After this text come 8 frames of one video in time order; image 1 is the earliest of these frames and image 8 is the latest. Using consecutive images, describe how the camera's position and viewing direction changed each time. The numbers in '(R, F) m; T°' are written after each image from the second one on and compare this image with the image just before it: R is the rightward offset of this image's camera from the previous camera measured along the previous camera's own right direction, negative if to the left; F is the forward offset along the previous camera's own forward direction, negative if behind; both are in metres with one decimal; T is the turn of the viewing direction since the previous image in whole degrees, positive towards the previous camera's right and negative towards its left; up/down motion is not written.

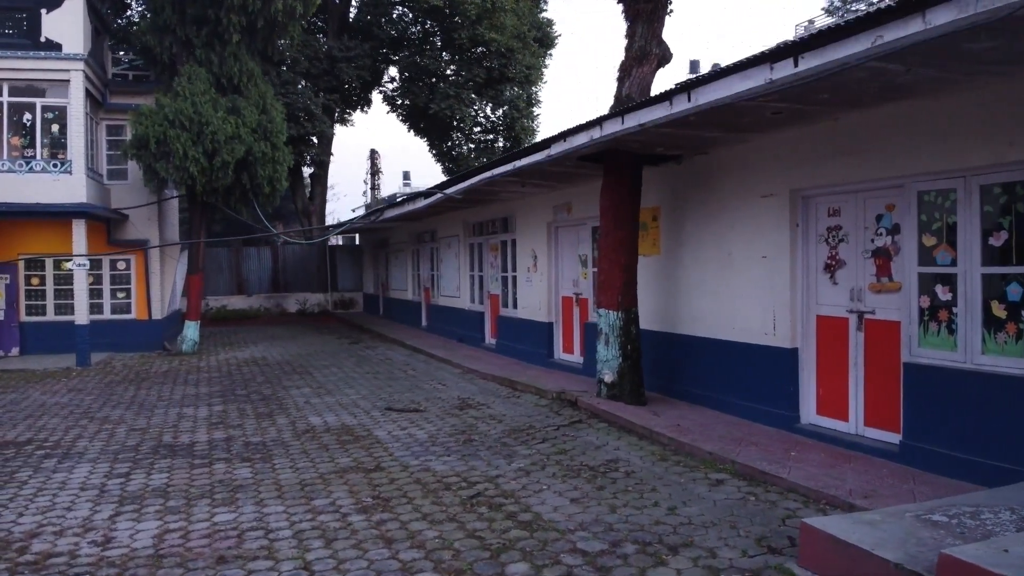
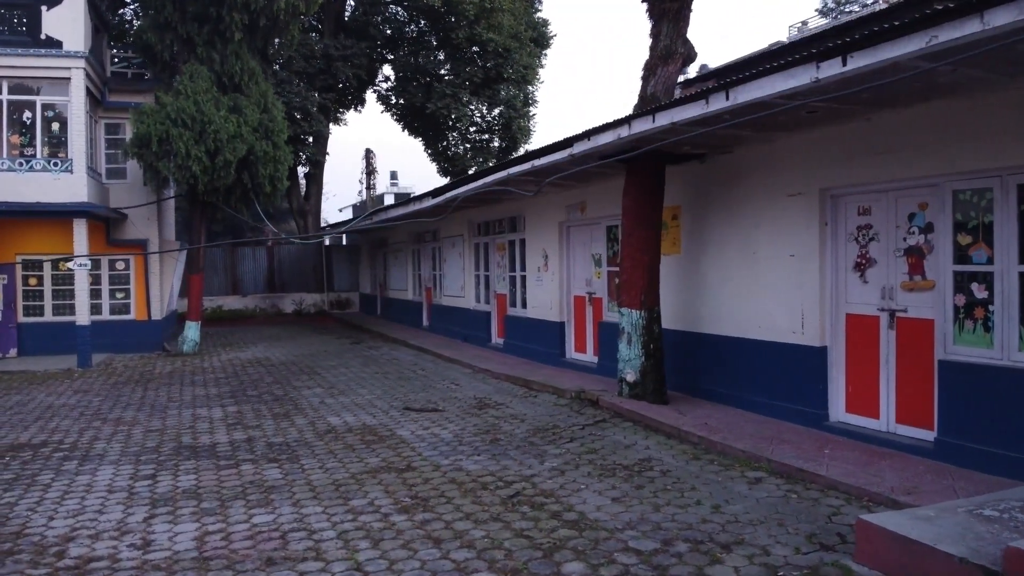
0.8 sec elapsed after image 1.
(-0.4, 0.0) m; +1°
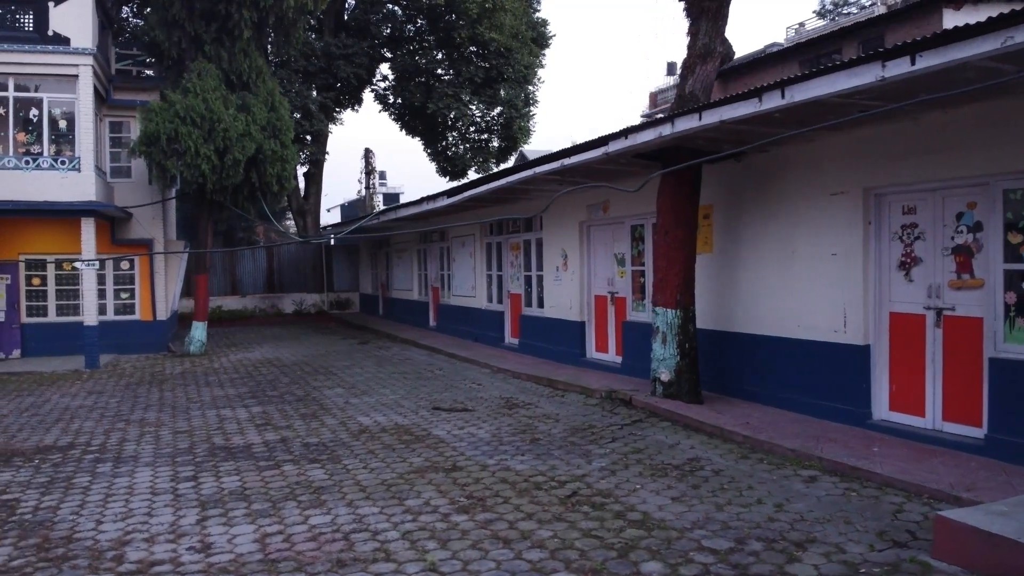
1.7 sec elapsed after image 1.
(-0.5, 0.0) m; +1°
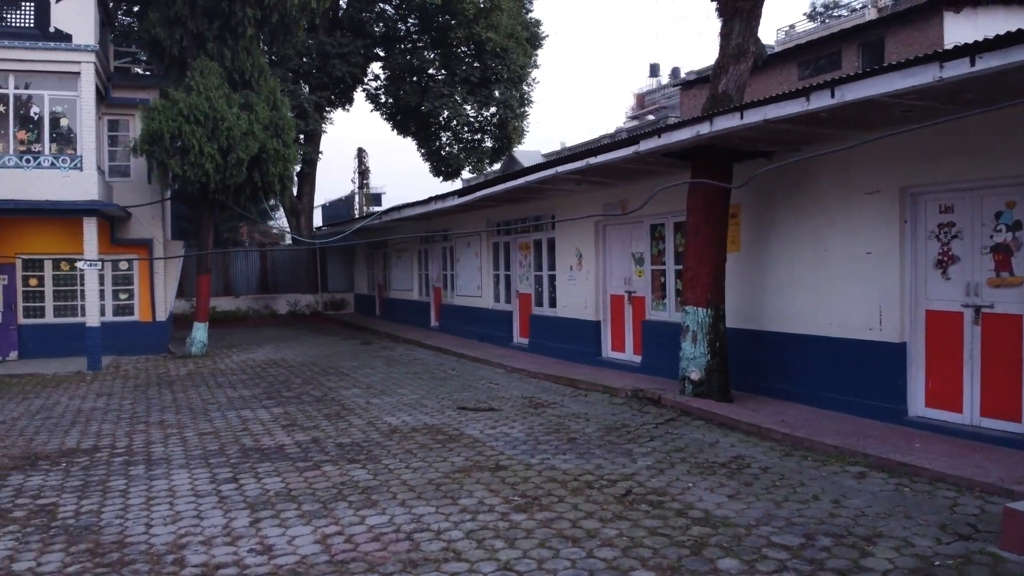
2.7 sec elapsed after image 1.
(-0.6, 0.0) m; +2°
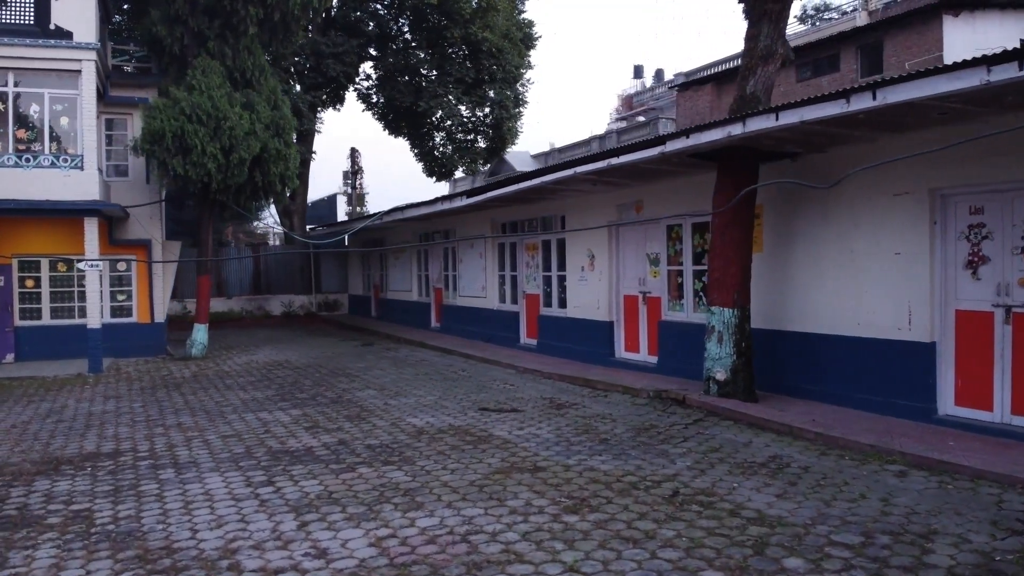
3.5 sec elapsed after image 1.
(-0.5, 0.0) m; +2°
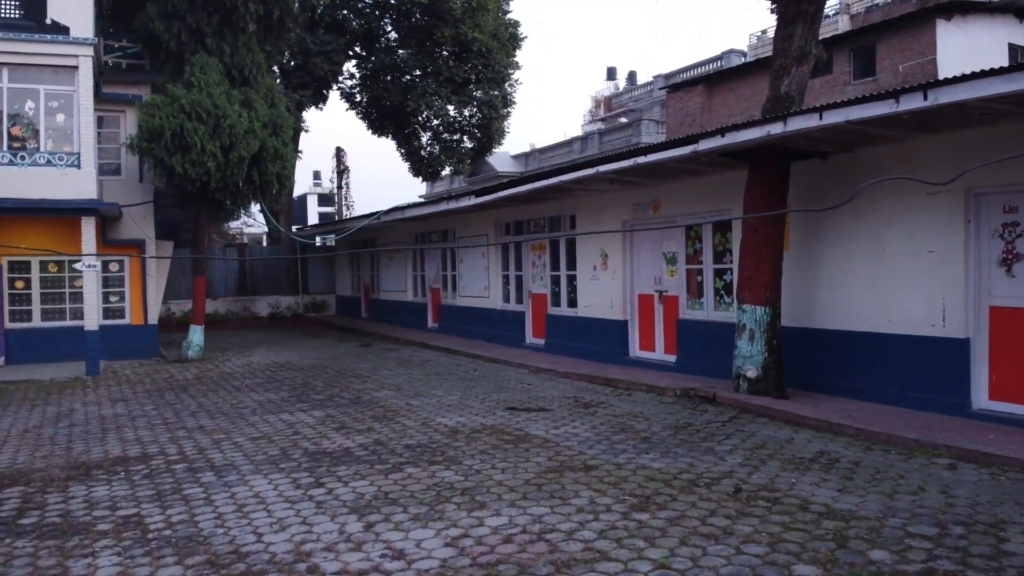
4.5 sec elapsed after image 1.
(-0.7, 0.0) m; +2°
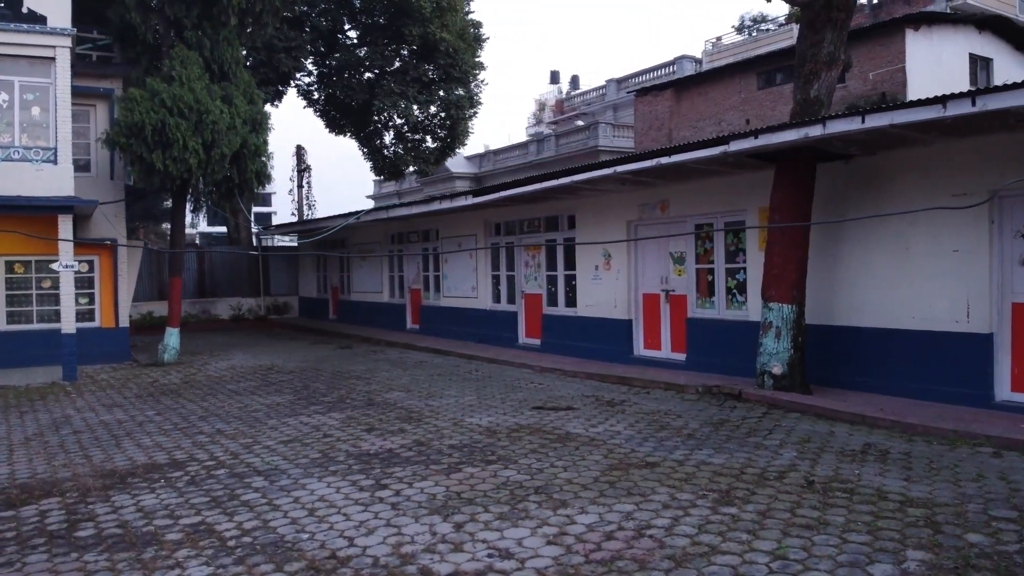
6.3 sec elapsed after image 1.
(-1.1, 0.0) m; +5°
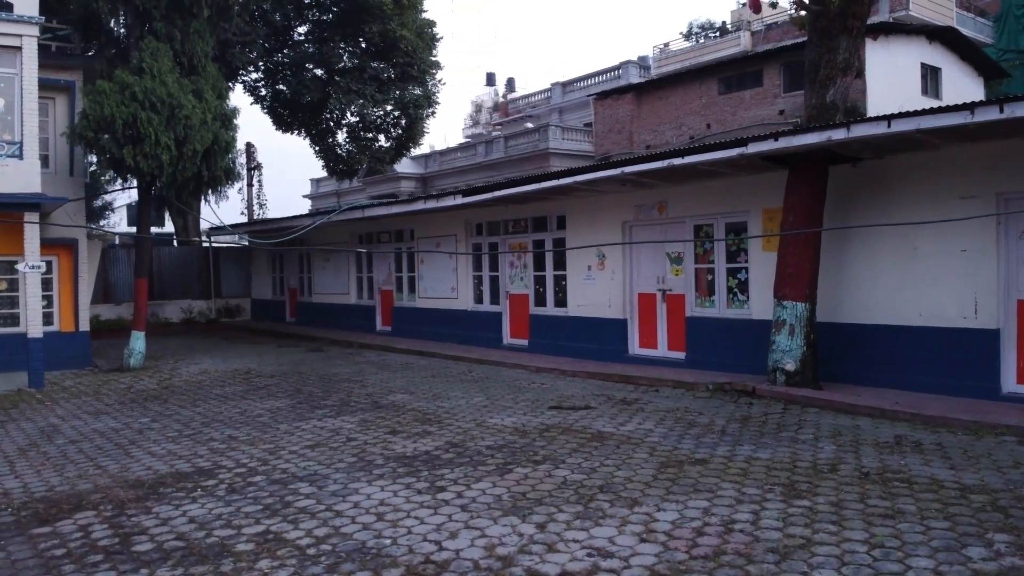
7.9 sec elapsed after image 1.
(-1.1, +0.1) m; +6°
